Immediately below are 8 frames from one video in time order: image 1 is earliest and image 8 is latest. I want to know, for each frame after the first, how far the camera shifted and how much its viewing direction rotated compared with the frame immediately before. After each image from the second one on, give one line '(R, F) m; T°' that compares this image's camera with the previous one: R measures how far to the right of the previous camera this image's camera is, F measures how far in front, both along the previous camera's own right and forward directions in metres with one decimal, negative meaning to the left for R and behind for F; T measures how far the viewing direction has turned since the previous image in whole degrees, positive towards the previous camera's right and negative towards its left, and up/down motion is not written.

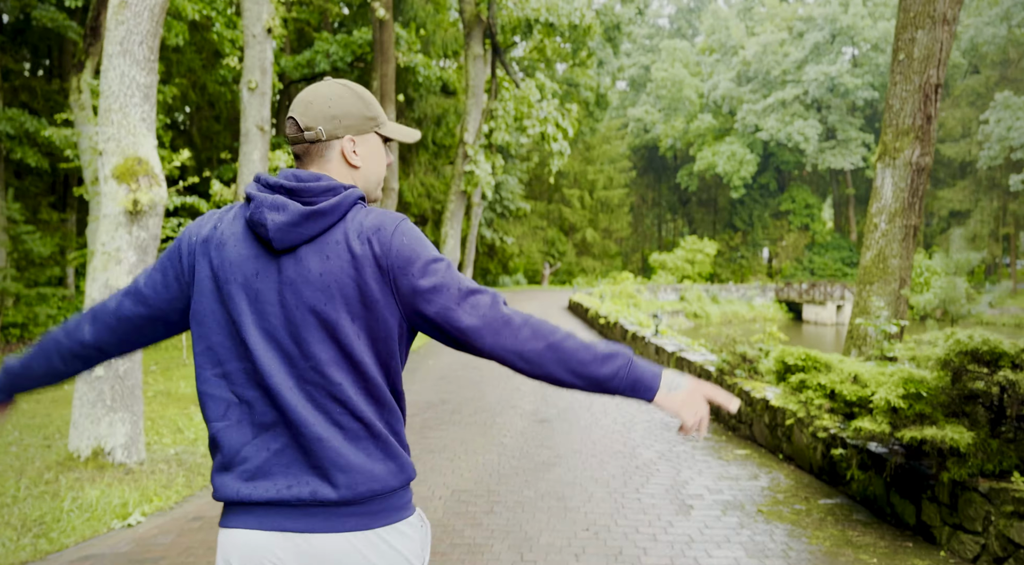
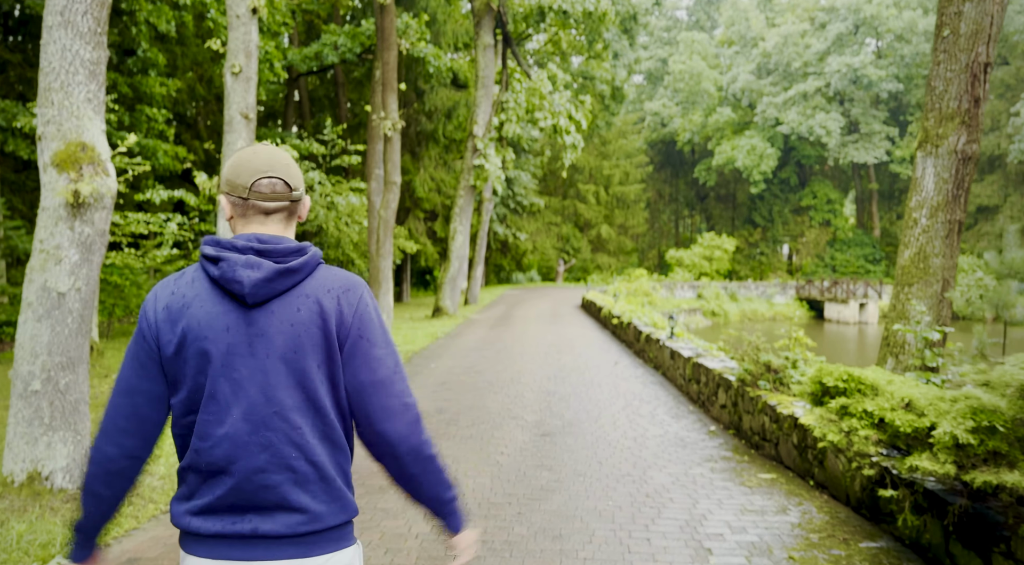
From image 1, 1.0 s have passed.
(+0.2, +0.7) m; -1°
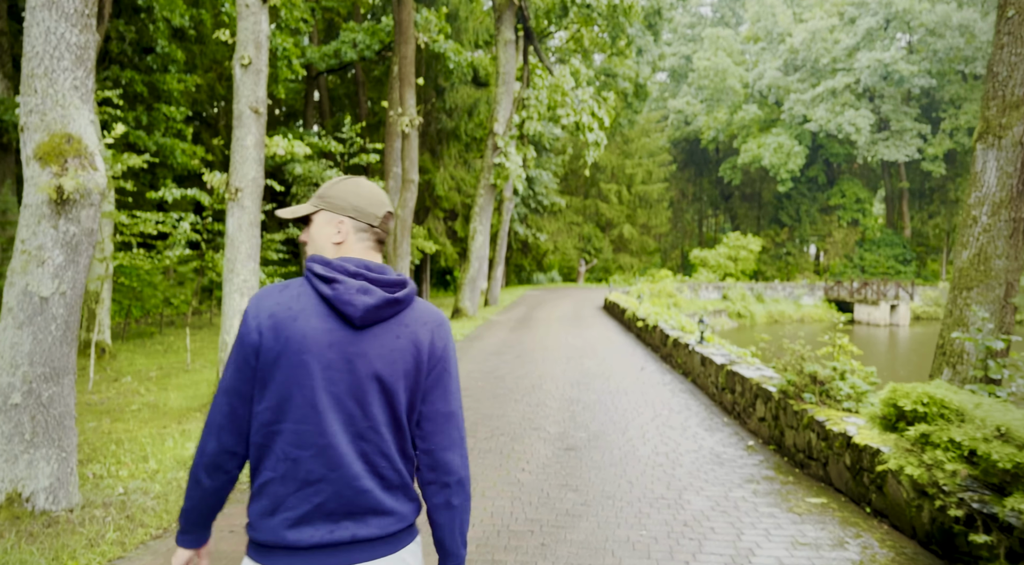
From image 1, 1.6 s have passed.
(0.0, +0.5) m; -2°
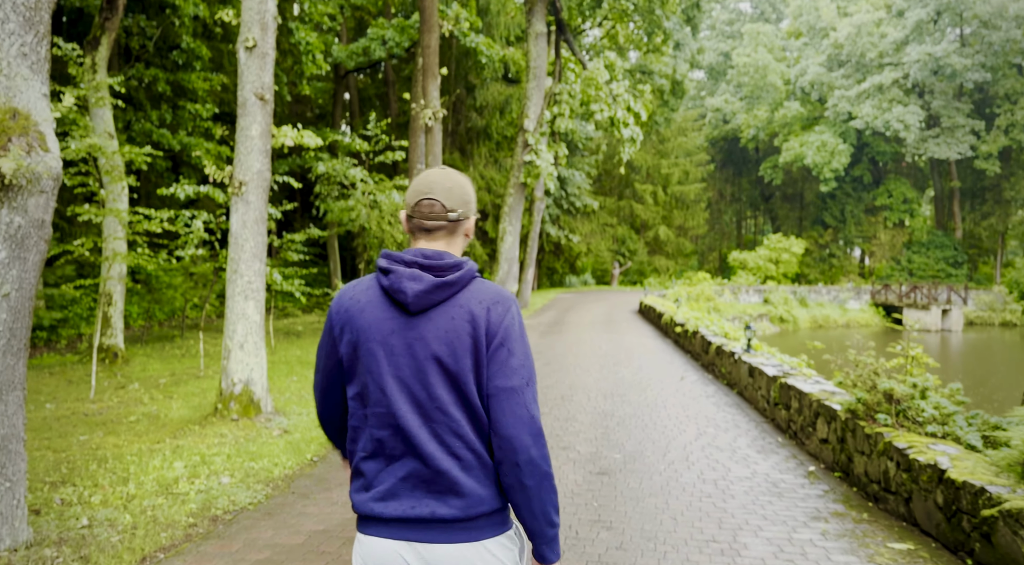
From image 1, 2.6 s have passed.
(+0.1, +0.8) m; -3°
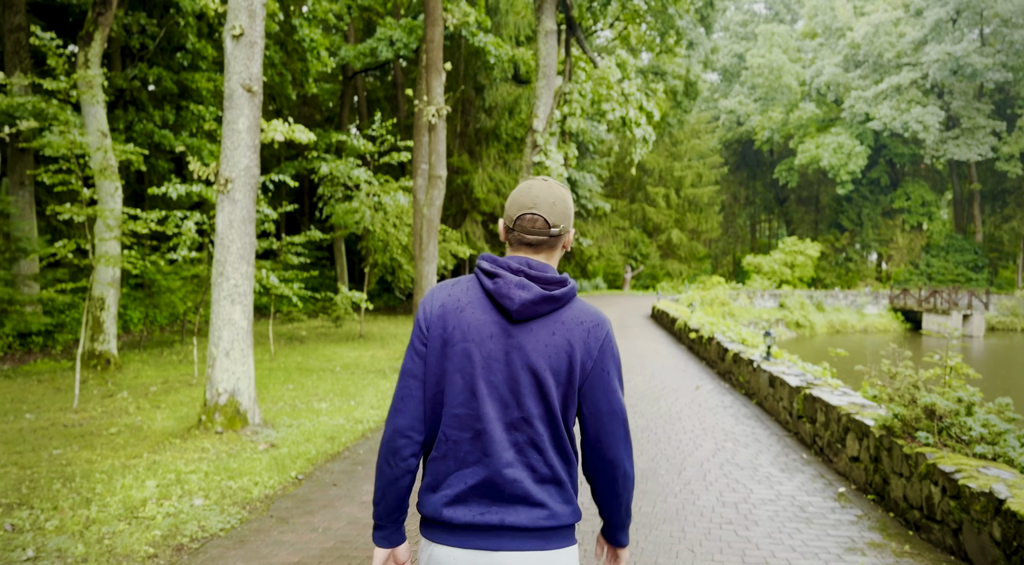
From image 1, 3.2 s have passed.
(+0.1, +0.5) m; -1°
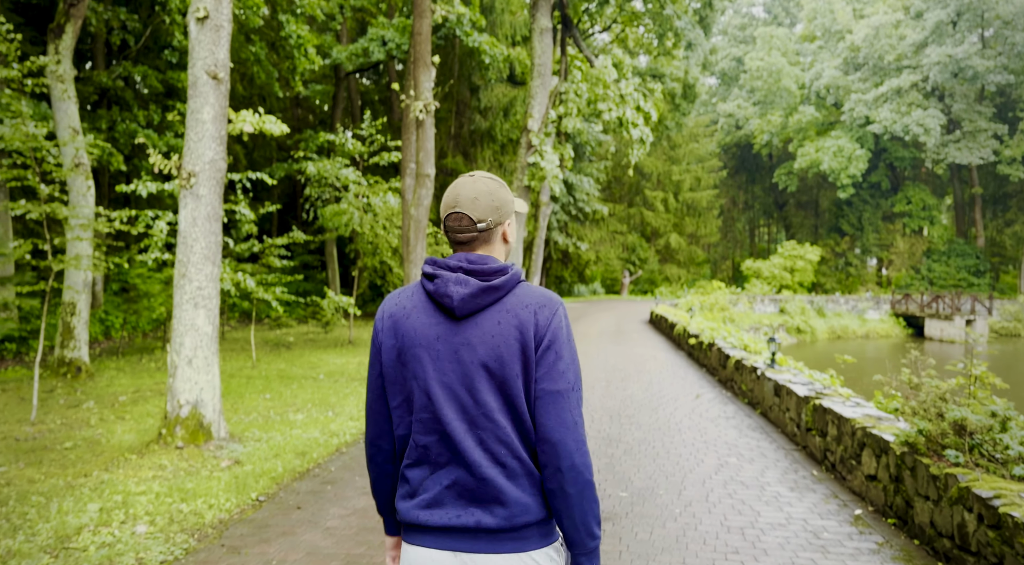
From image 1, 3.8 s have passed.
(+0.1, +0.5) m; 0°
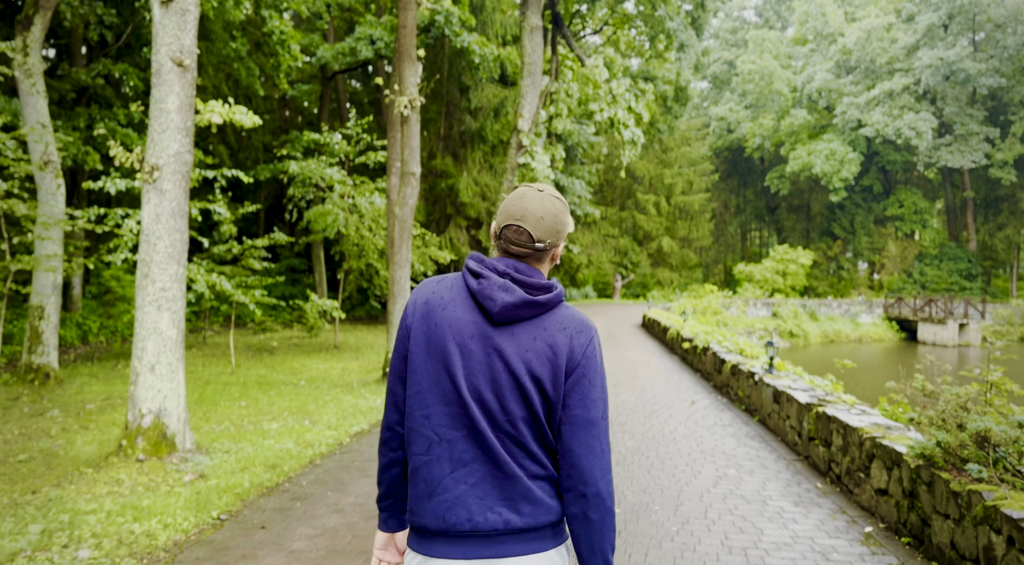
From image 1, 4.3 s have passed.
(+0.1, +0.4) m; +1°
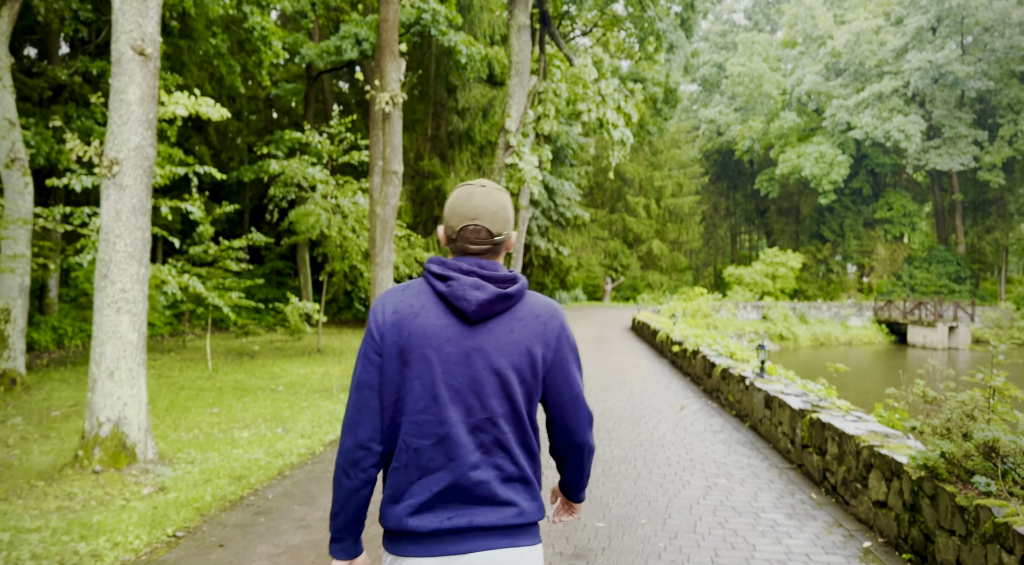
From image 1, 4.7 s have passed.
(+0.1, +0.3) m; +1°
